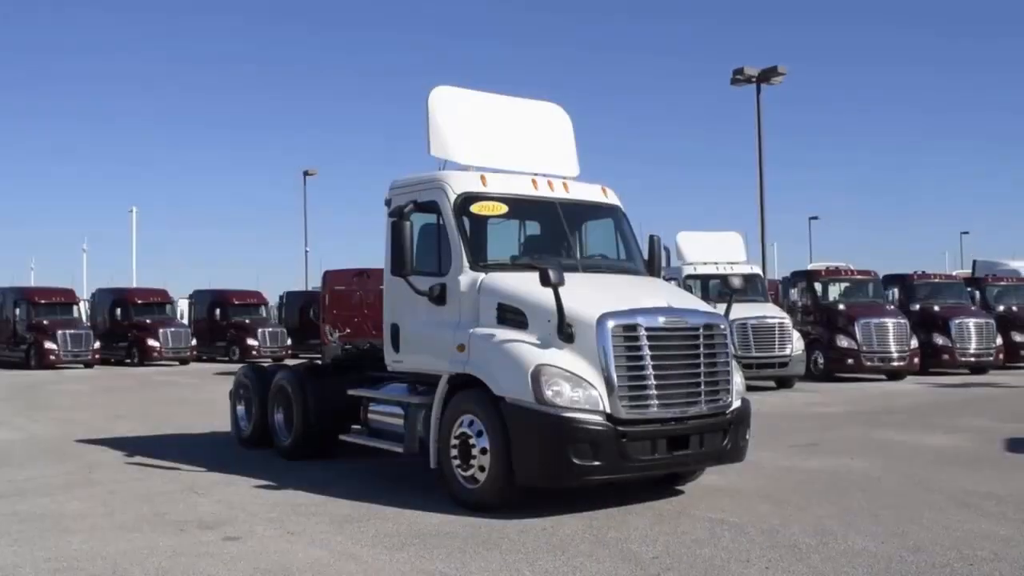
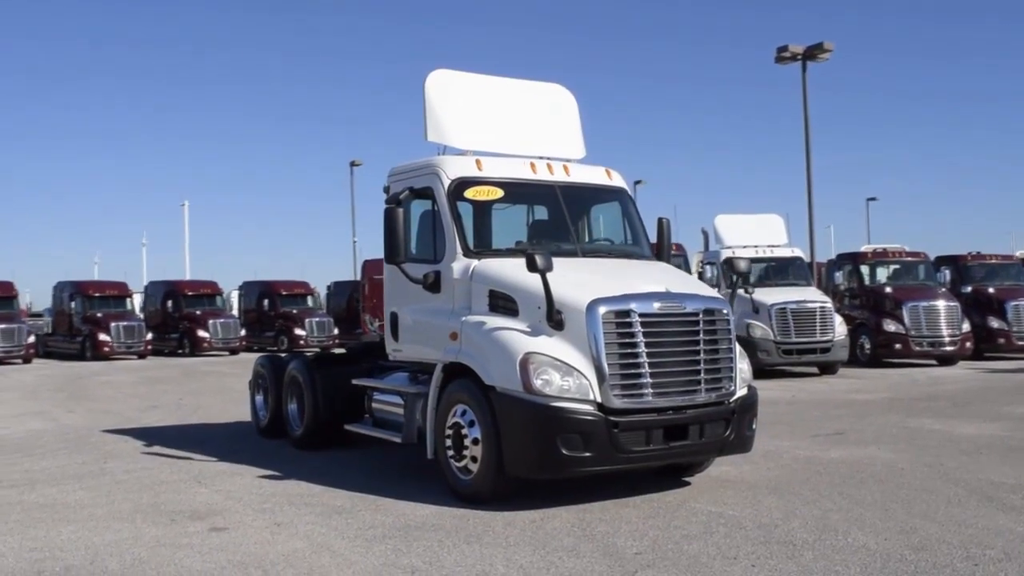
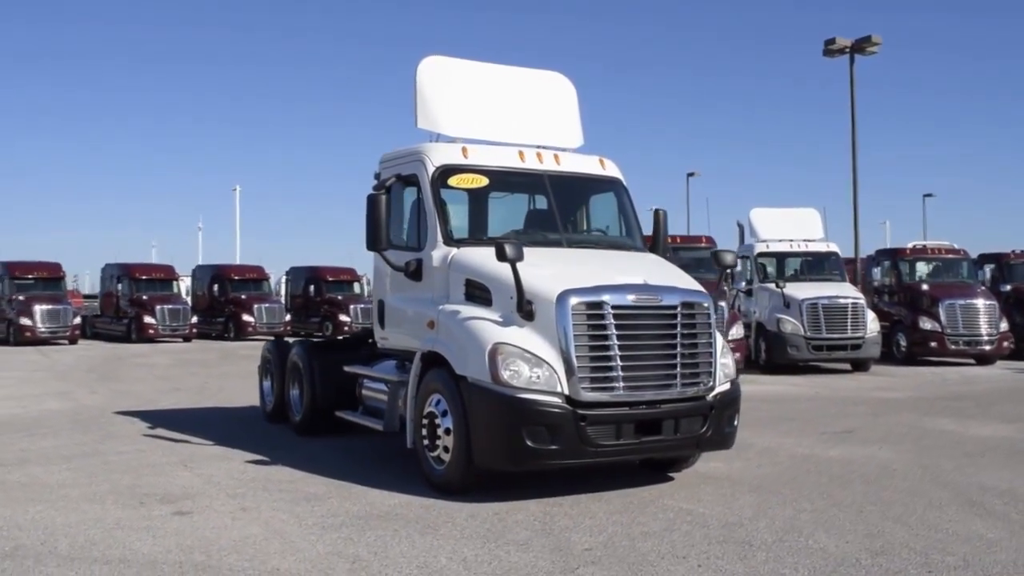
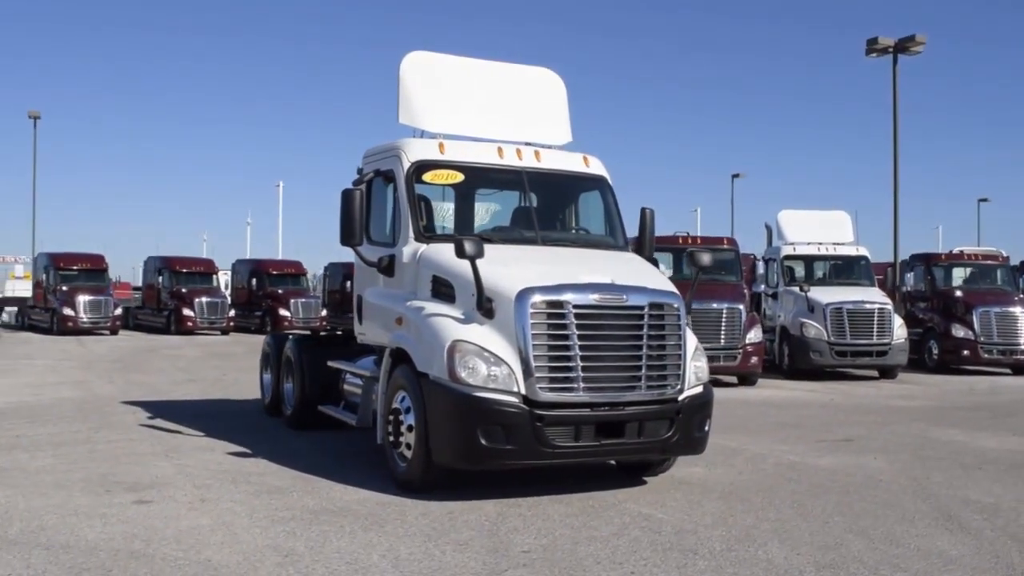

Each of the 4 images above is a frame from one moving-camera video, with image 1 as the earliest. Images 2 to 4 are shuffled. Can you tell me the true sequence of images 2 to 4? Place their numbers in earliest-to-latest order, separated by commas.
2, 3, 4
